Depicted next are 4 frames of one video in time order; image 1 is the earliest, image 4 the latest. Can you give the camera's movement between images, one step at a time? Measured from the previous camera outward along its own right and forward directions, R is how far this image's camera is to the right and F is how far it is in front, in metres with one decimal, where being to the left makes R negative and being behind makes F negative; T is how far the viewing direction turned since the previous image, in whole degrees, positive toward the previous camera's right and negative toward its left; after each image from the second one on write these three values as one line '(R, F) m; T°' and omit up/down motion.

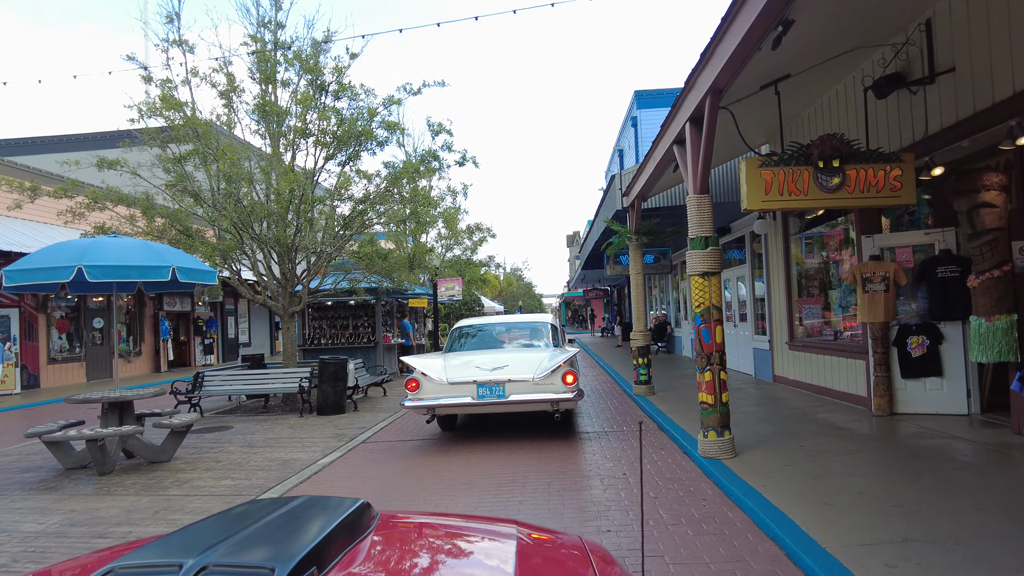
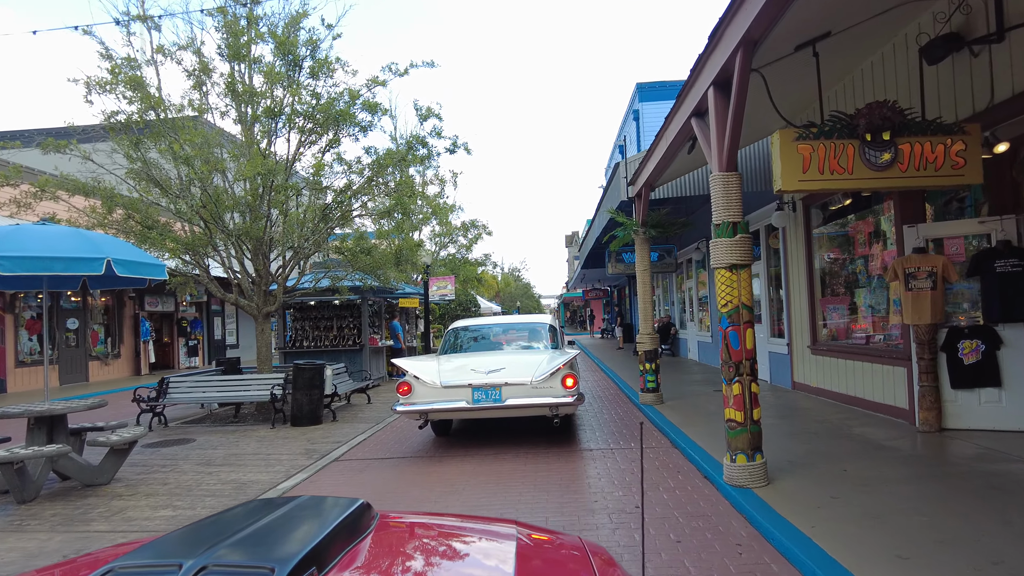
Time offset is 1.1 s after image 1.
(+0.1, +0.9) m; 0°
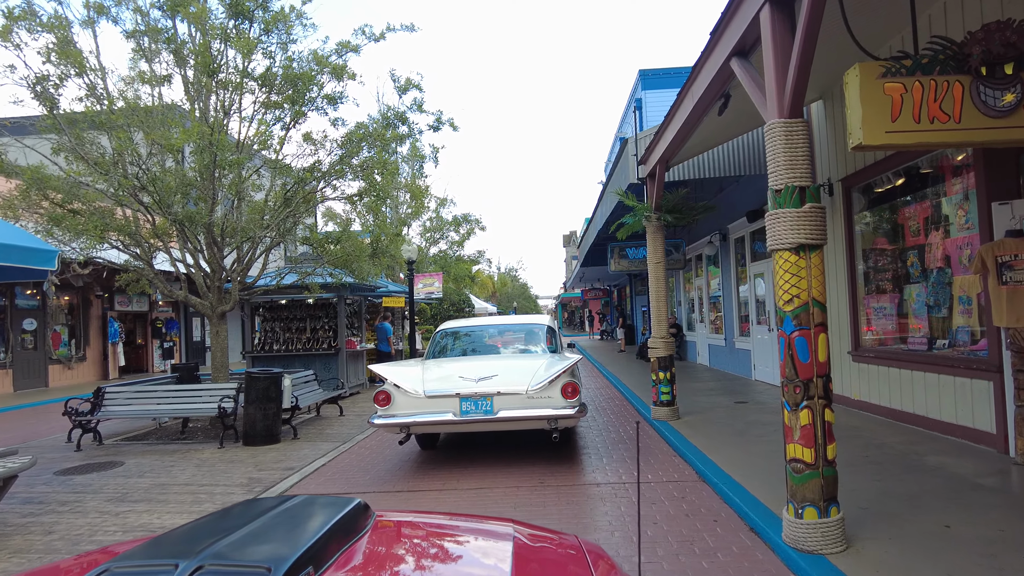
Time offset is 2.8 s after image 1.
(+0.1, +1.4) m; 0°
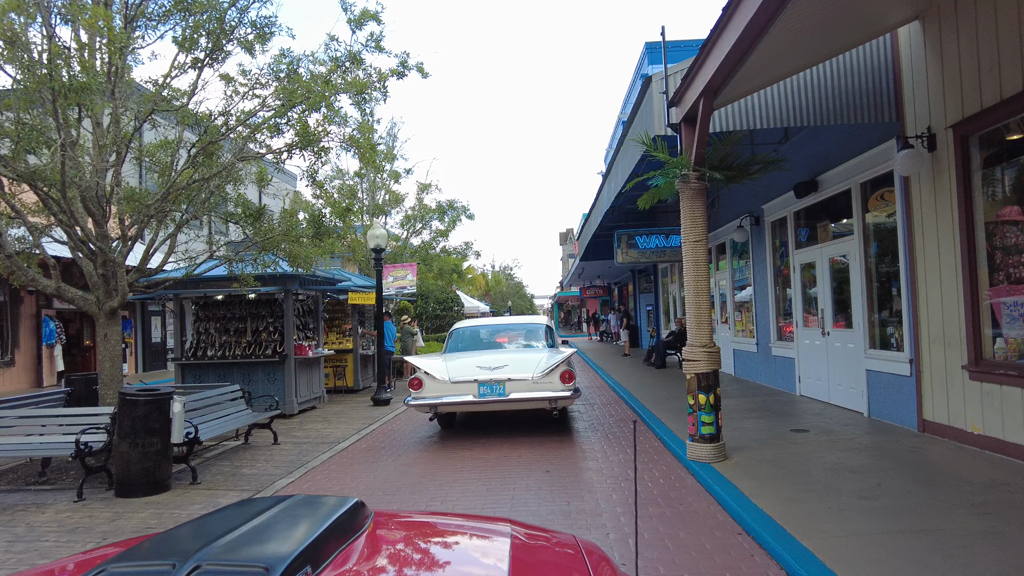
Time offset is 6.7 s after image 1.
(+0.1, +2.3) m; 0°
